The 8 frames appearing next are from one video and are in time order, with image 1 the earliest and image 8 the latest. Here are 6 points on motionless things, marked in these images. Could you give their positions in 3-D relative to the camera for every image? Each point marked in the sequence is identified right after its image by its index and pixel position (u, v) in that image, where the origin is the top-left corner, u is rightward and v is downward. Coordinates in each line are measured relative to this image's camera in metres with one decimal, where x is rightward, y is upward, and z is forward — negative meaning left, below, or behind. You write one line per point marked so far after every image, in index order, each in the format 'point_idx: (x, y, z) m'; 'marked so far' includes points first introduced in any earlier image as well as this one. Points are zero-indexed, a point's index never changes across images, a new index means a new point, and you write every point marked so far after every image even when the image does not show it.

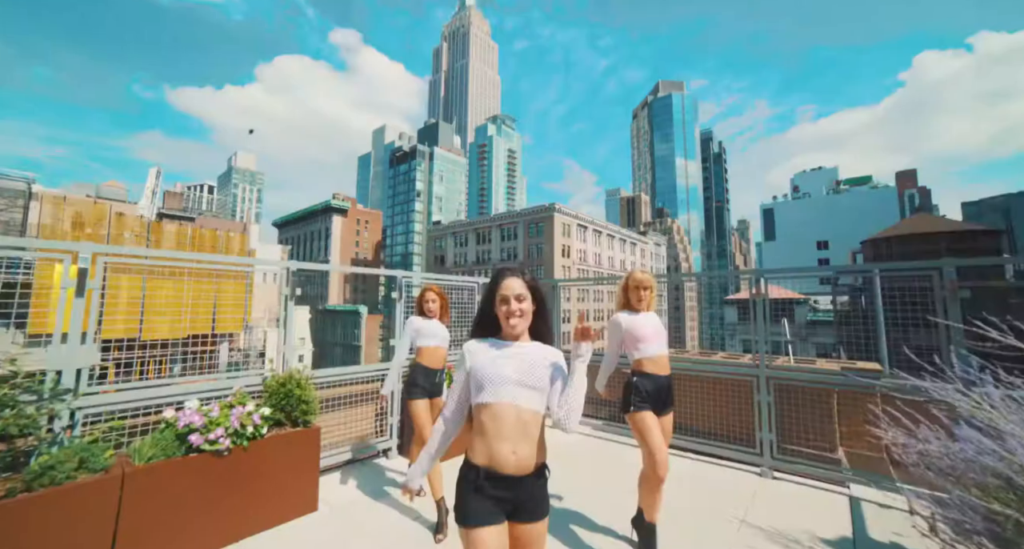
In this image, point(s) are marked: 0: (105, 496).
0: (-2.4, -1.3, +2.4) m
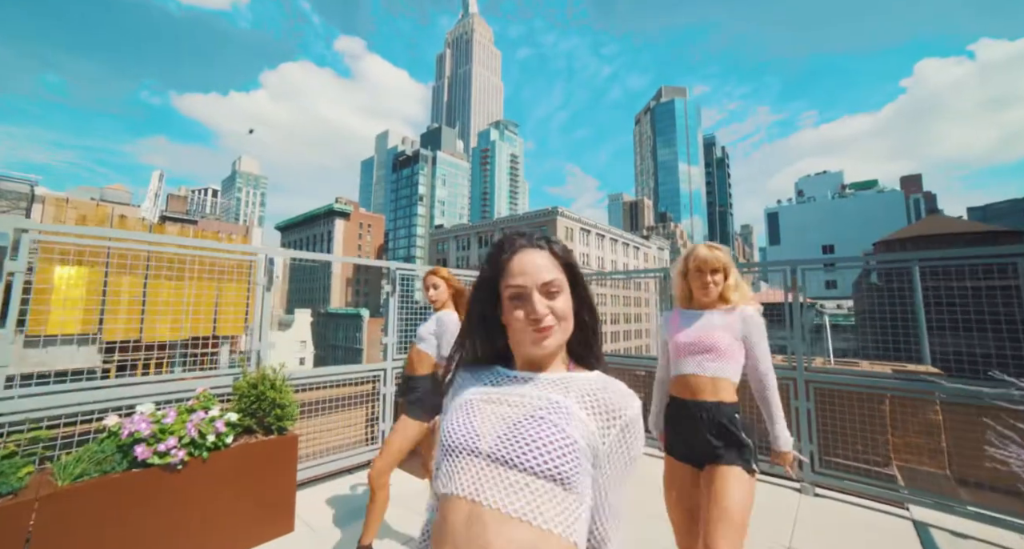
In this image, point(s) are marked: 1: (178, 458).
0: (-2.3, -1.2, +1.9) m
1: (-2.0, -1.1, +2.3) m
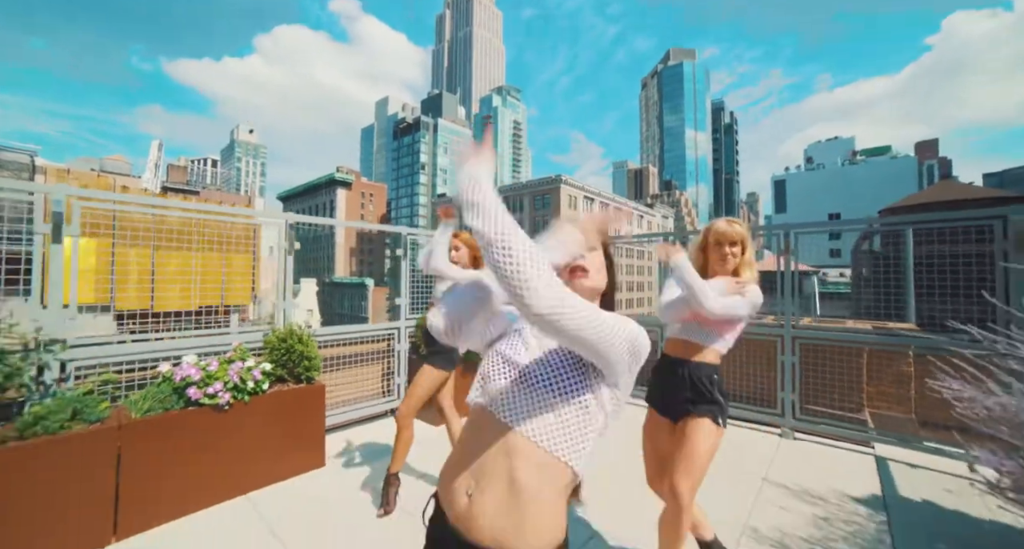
0: (-2.3, -0.9, +2.2) m
1: (-1.9, -0.8, +2.7) m
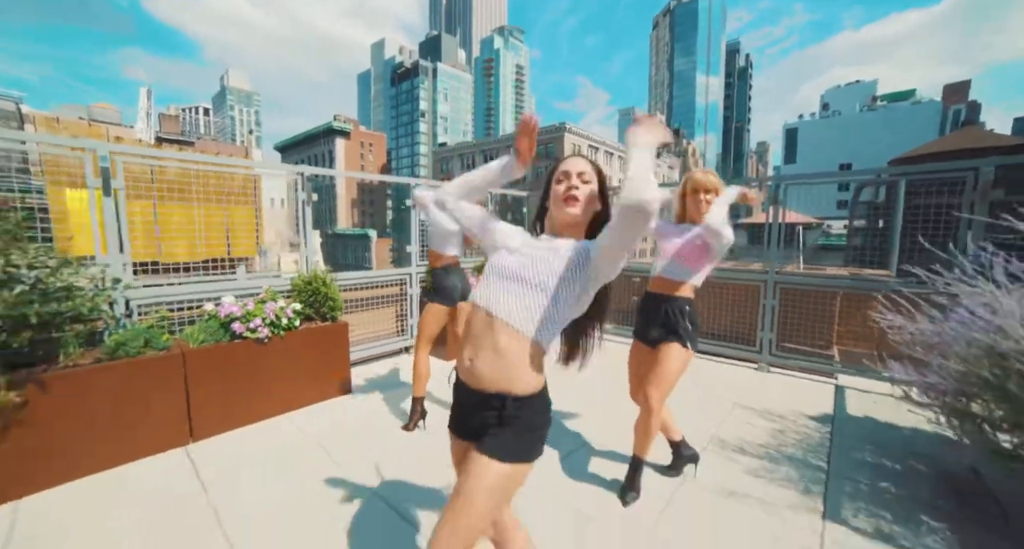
0: (-2.3, -0.6, +2.7) m
1: (-1.9, -0.4, +3.1) m
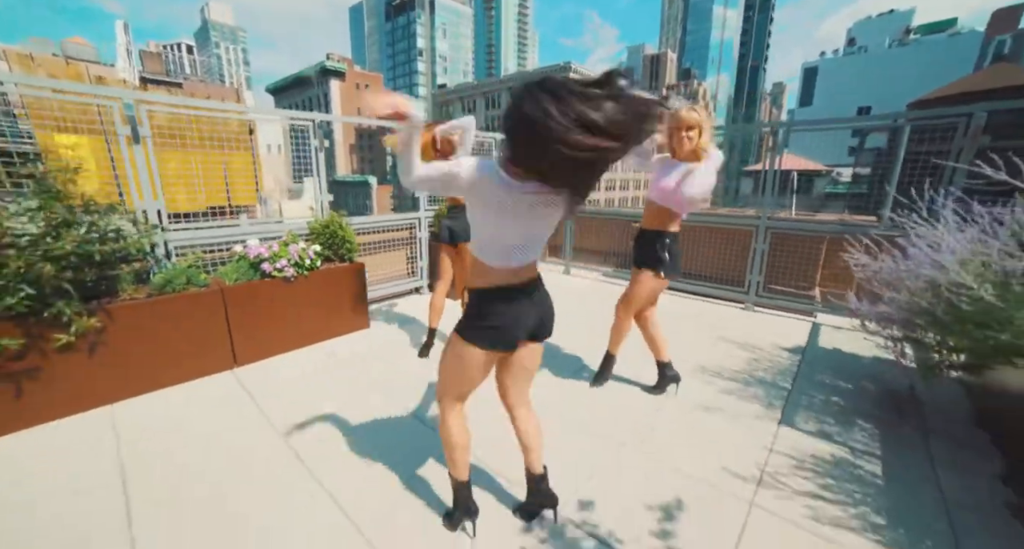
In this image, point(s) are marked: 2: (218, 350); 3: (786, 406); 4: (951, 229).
0: (-2.2, -0.2, +3.0) m
1: (-1.8, 0.0, +3.4) m
2: (-2.2, -0.6, +3.1) m
3: (+1.8, -0.9, +2.7) m
4: (+2.3, +0.2, +2.1) m
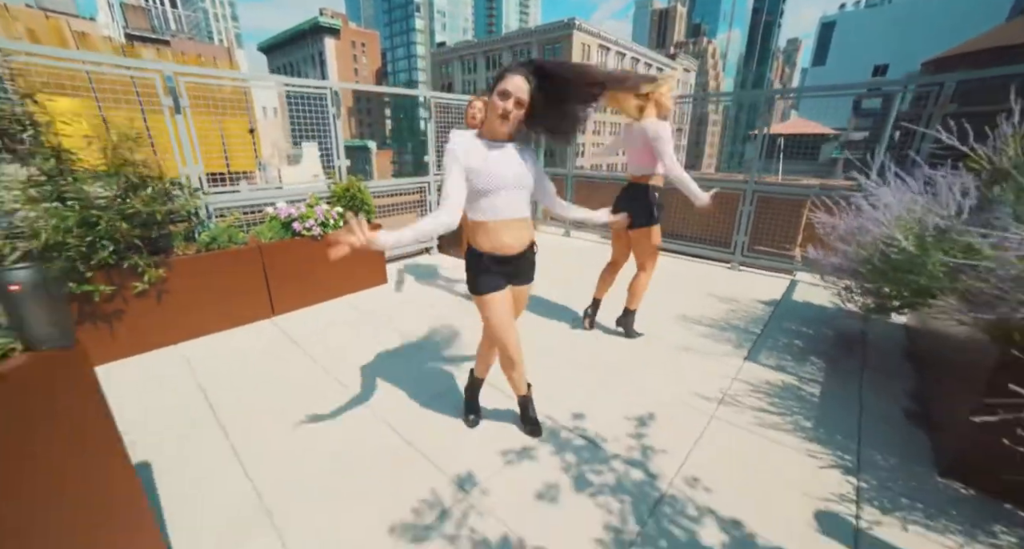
0: (-2.2, +0.1, +3.4) m
1: (-1.8, +0.4, +3.8) m
2: (-2.2, -0.2, +3.5) m
3: (+1.9, -0.6, +3.2) m
4: (+2.3, +0.5, +2.5) m
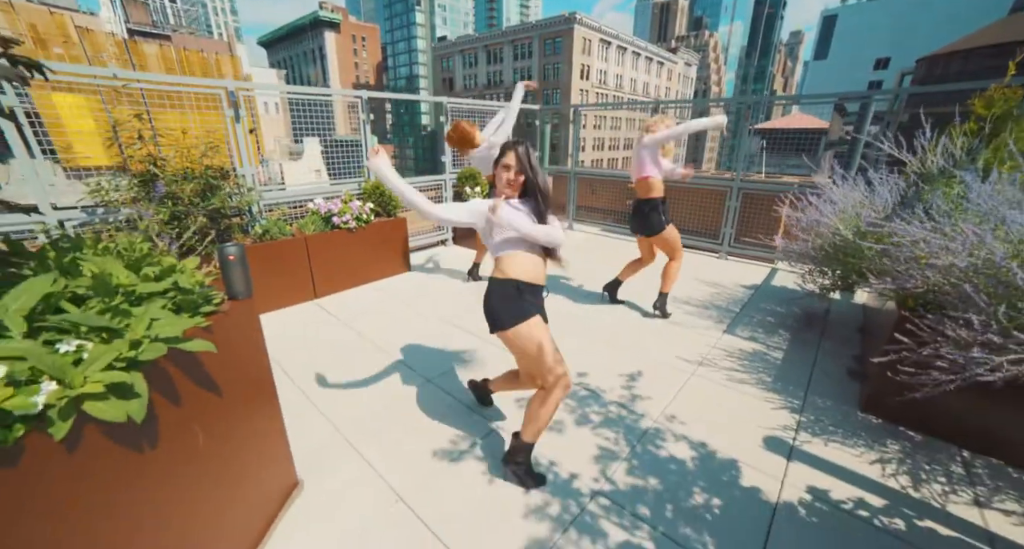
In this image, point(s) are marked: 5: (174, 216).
0: (-2.1, +0.3, +3.9) m
1: (-1.7, +0.5, +4.3) m
2: (-2.1, -0.1, +4.0) m
3: (+2.0, -0.4, +3.7) m
4: (+2.4, +0.6, +3.0) m
5: (-2.6, +0.5, +3.1) m
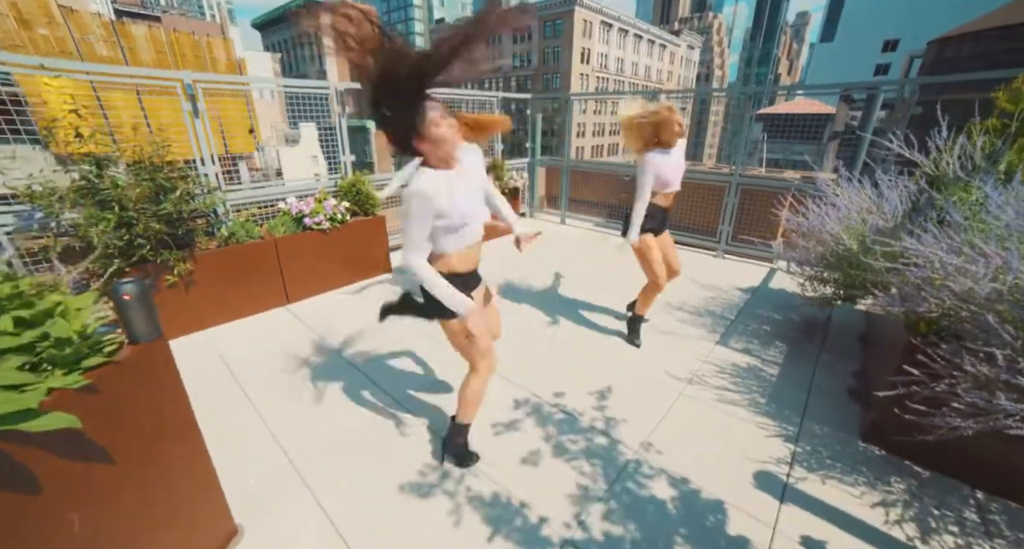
0: (-2.2, +0.2, +3.7) m
1: (-1.9, +0.5, +4.1) m
2: (-2.2, -0.1, +3.8) m
3: (+1.8, -0.5, +3.5) m
4: (+2.3, +0.5, +2.7) m
5: (-2.7, +0.4, +2.9) m
